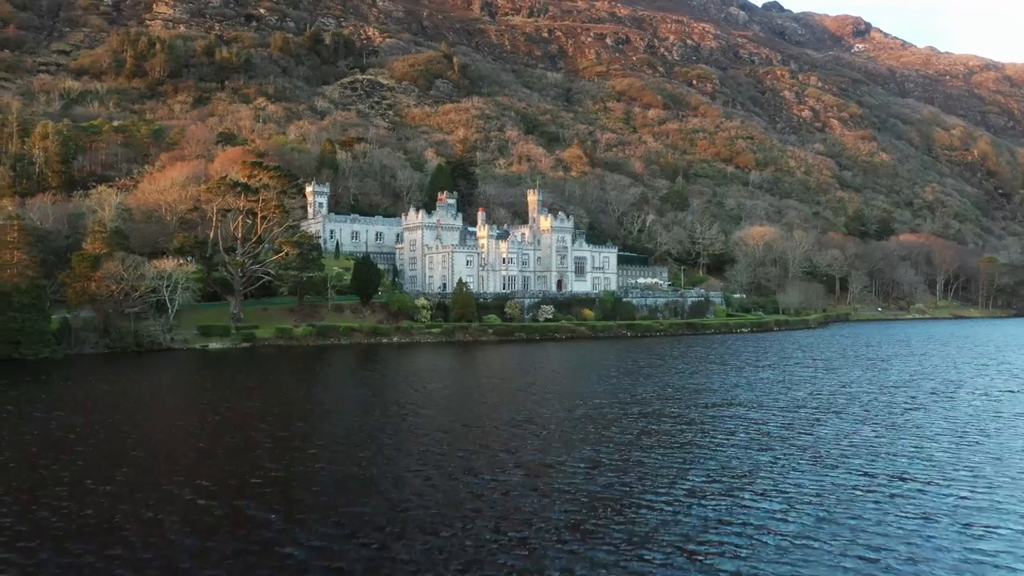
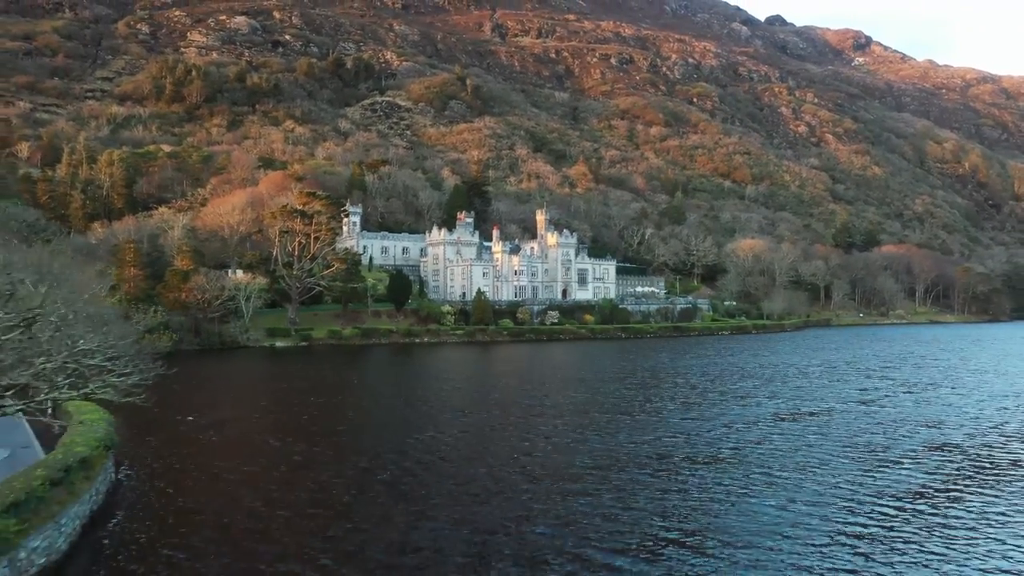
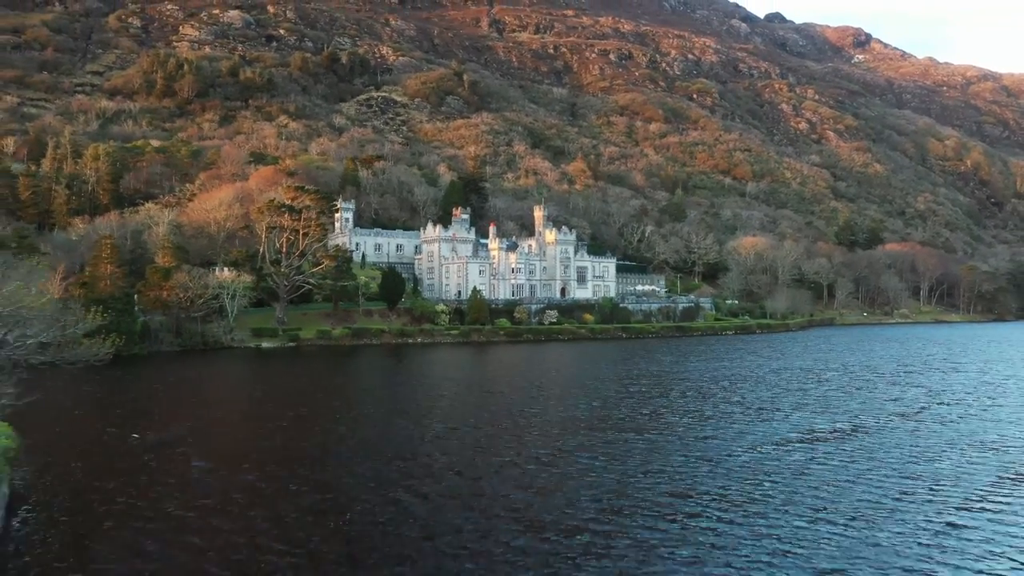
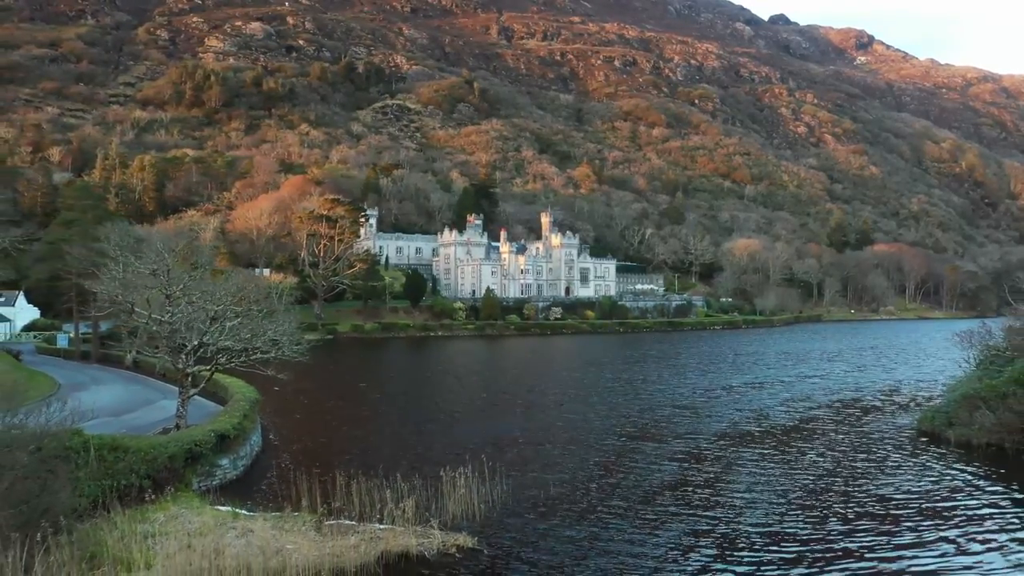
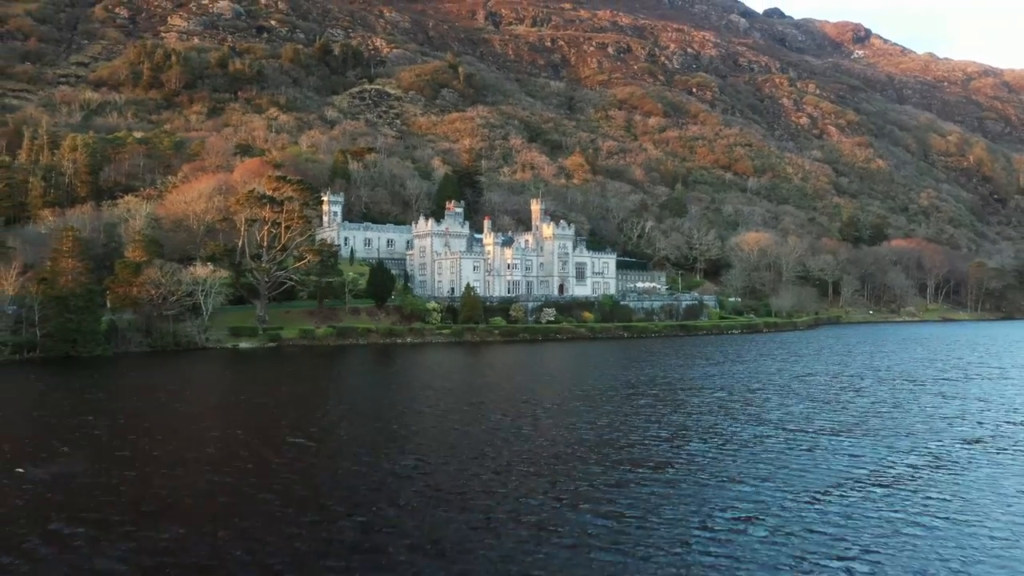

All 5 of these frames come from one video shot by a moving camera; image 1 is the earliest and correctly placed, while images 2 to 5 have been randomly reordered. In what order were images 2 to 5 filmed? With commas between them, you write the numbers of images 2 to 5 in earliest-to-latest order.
5, 3, 2, 4
